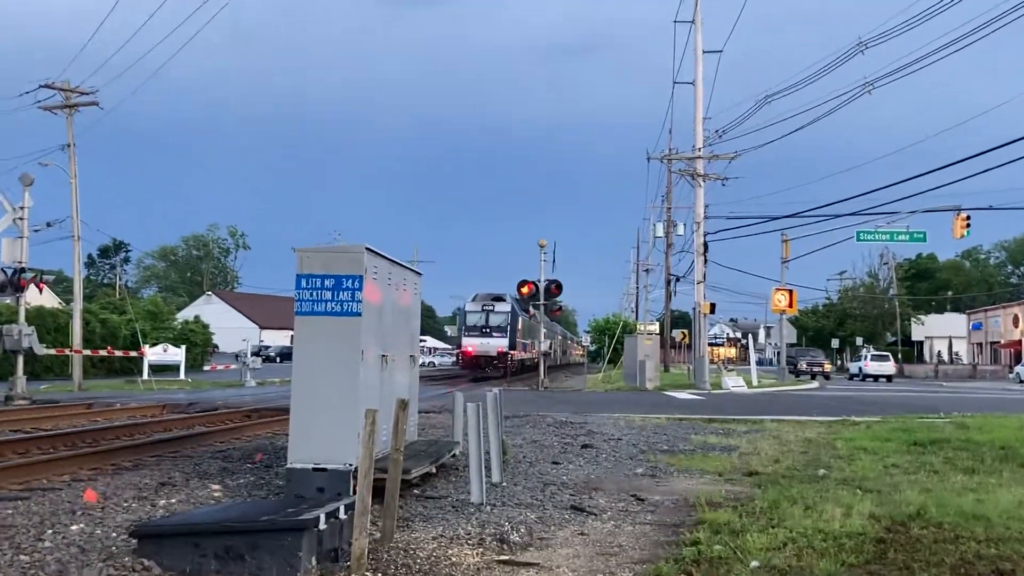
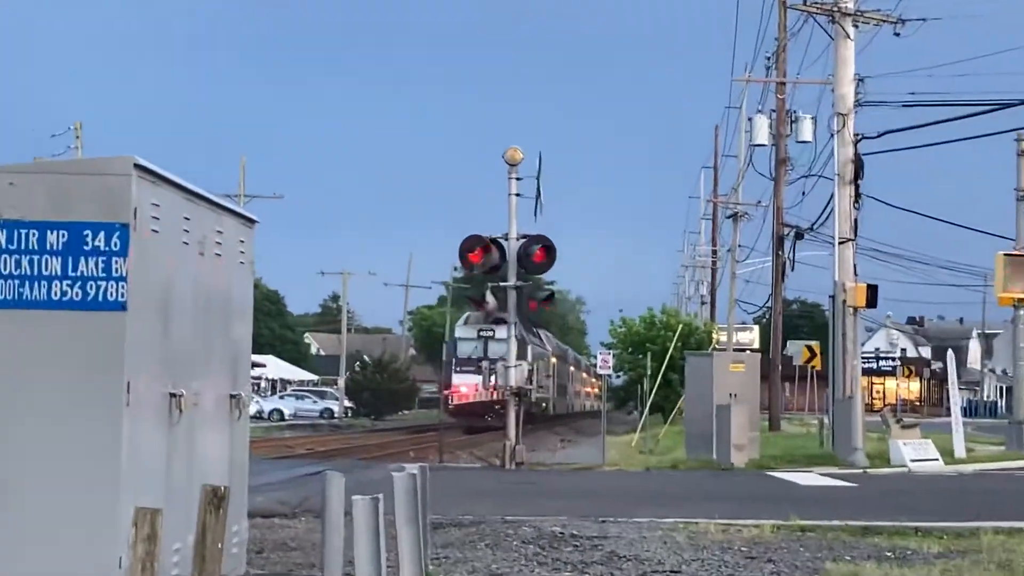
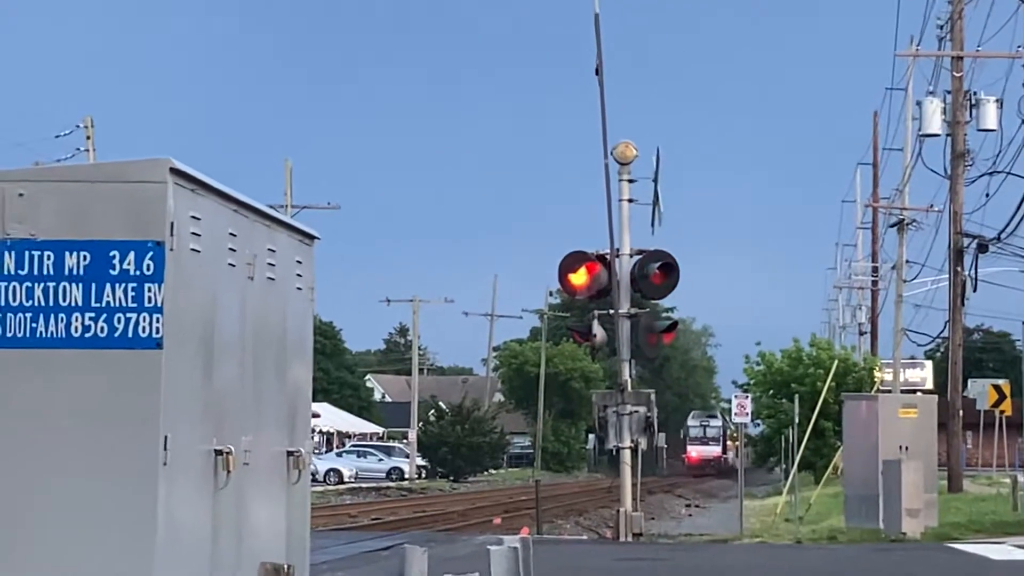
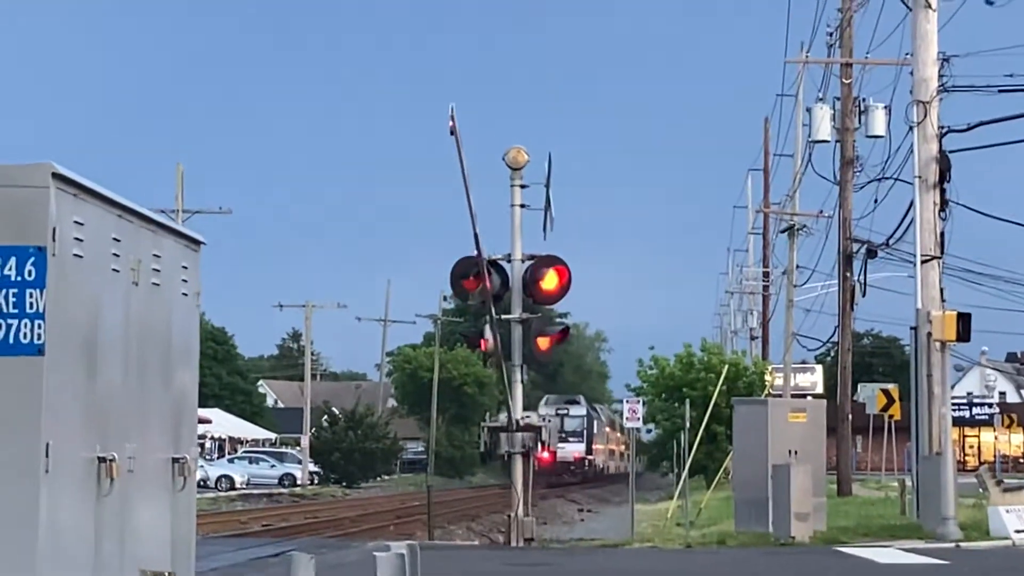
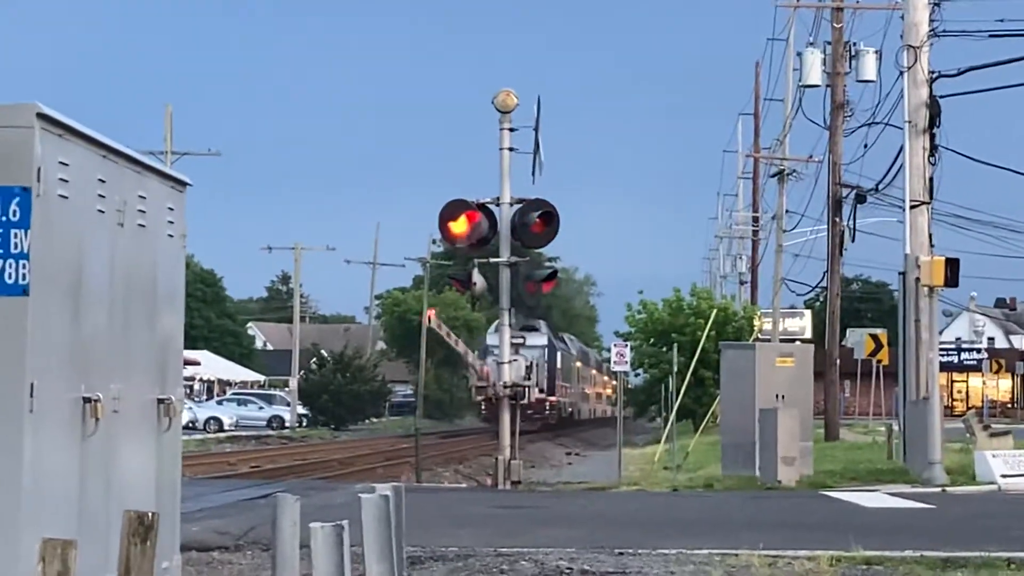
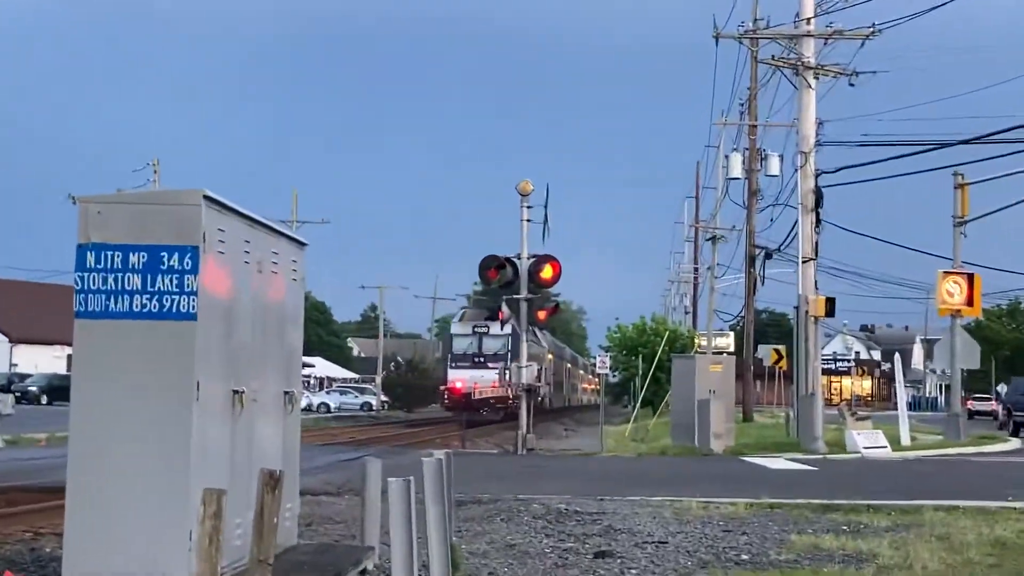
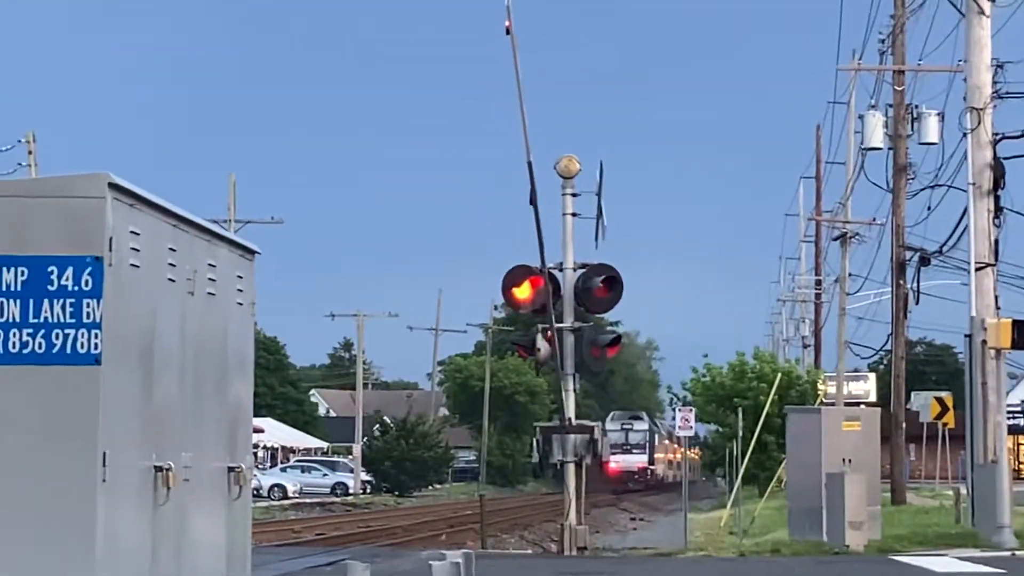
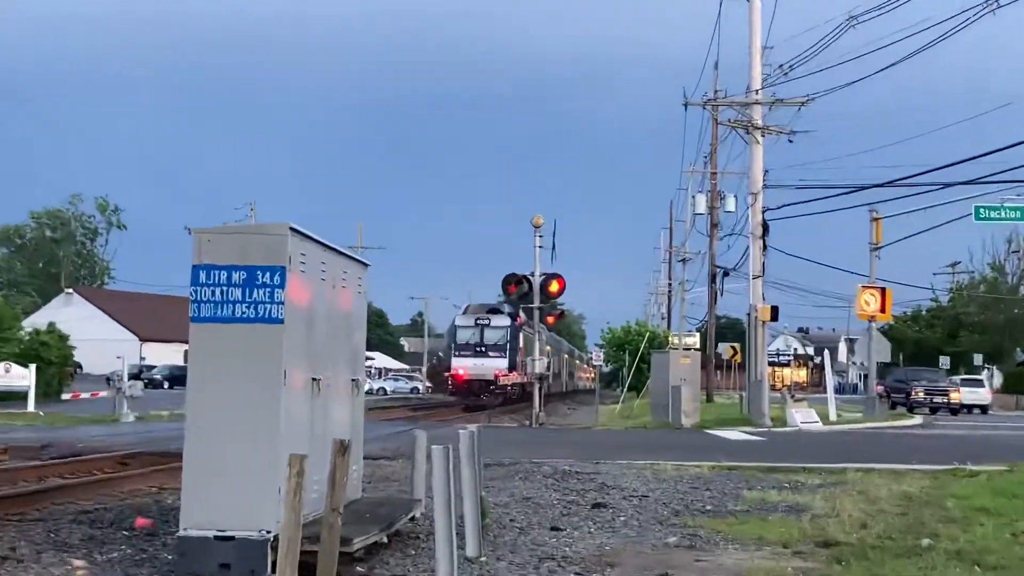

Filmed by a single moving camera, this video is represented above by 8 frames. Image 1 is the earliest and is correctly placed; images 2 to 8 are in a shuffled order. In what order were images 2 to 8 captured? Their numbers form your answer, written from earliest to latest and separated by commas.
8, 6, 2, 5, 4, 7, 3
